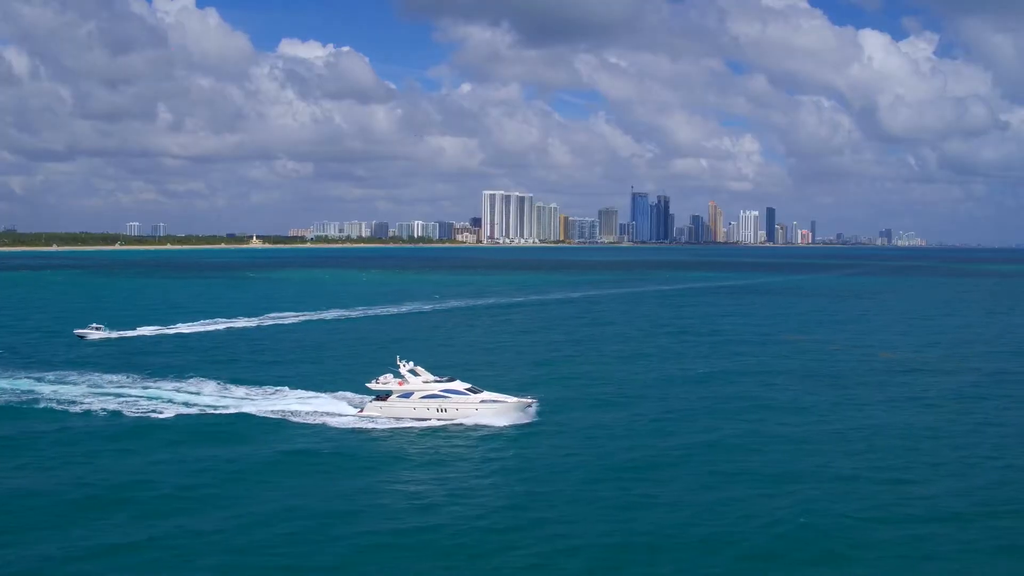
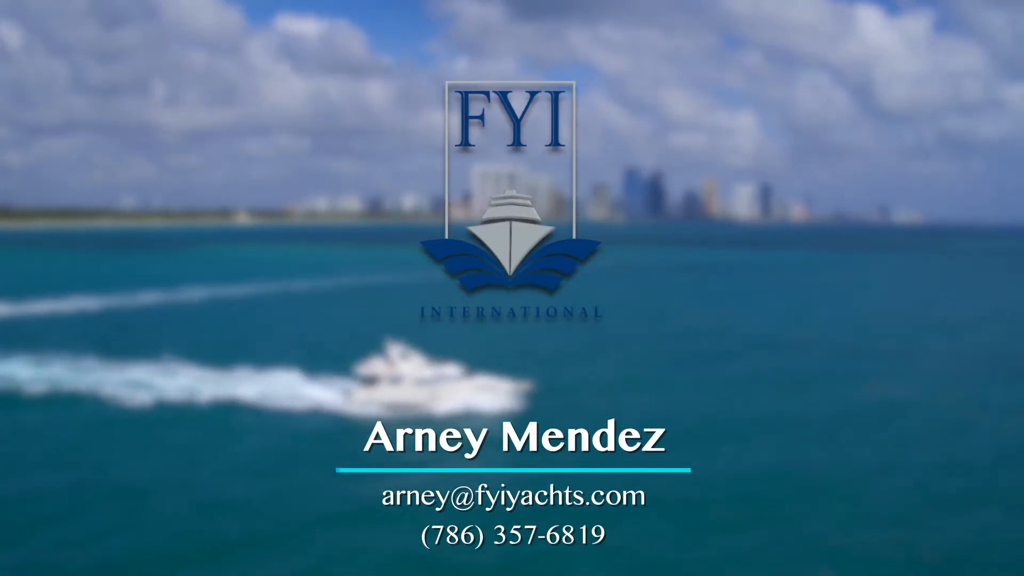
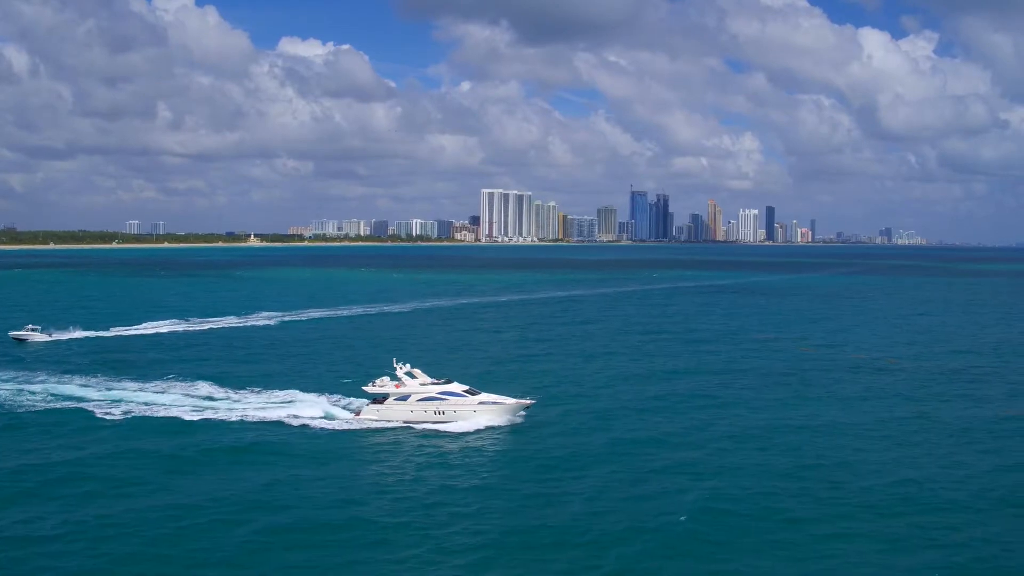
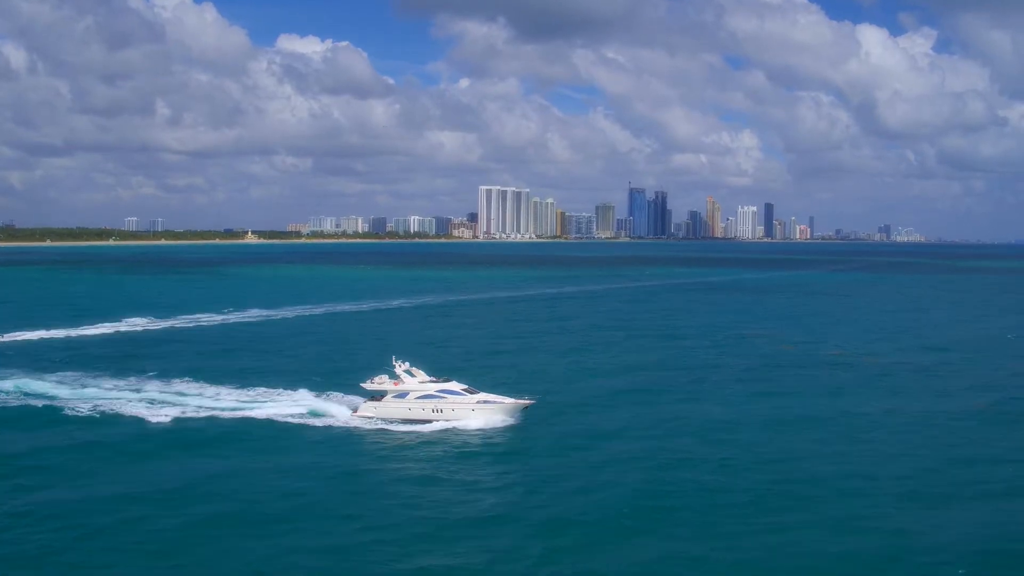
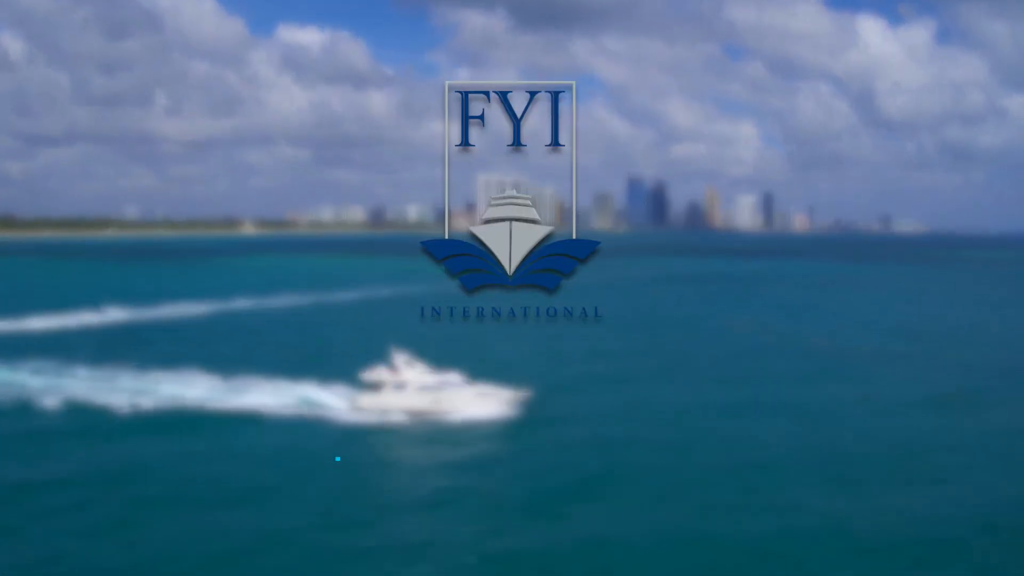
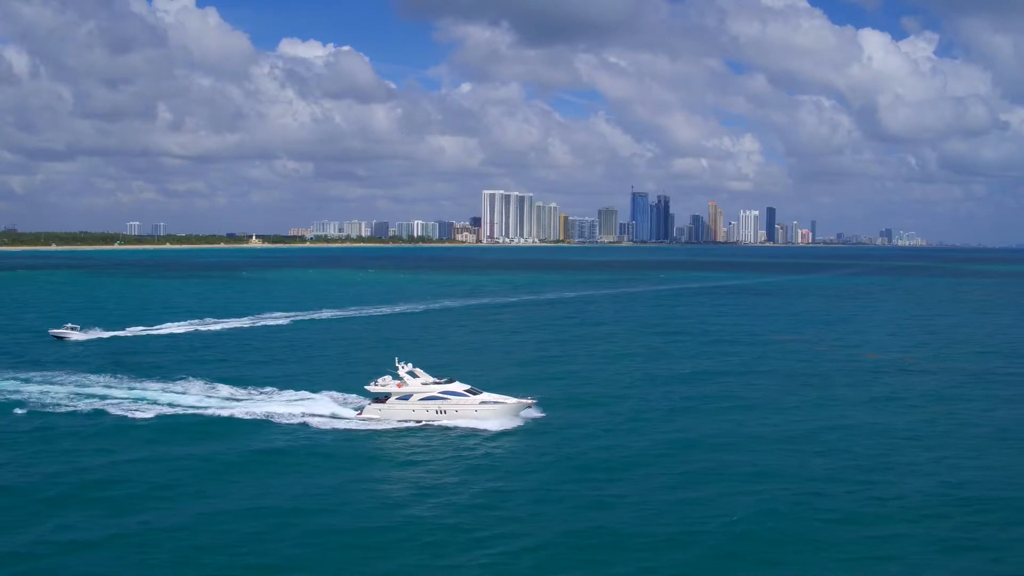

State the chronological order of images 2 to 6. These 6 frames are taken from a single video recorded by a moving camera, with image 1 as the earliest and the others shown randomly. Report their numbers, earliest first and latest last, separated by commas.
6, 3, 4, 5, 2
